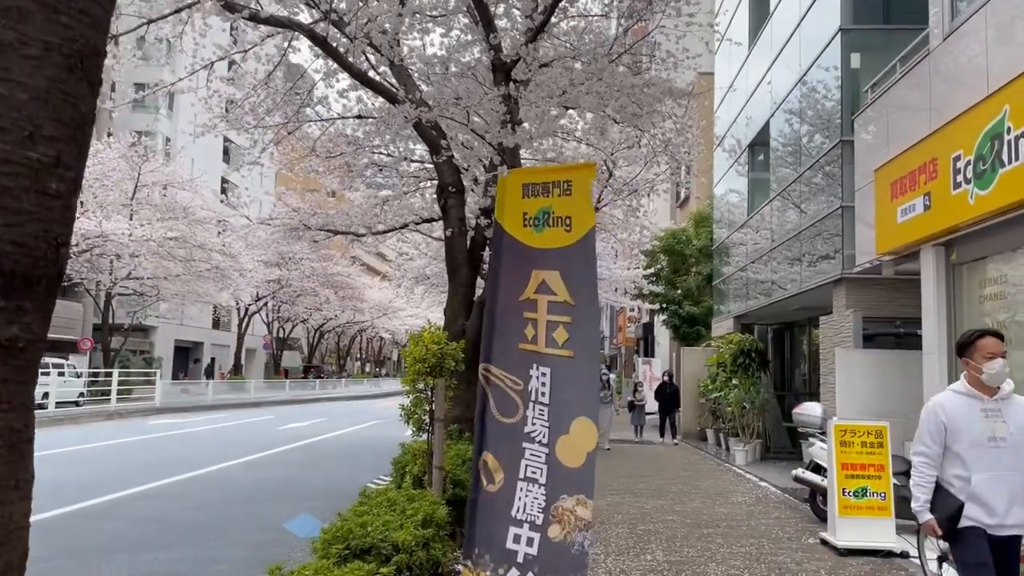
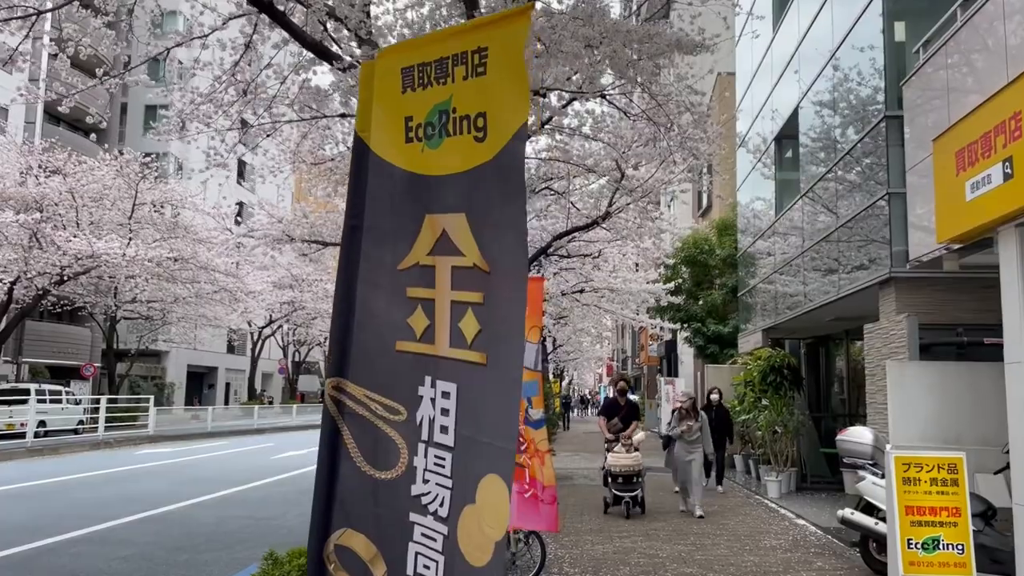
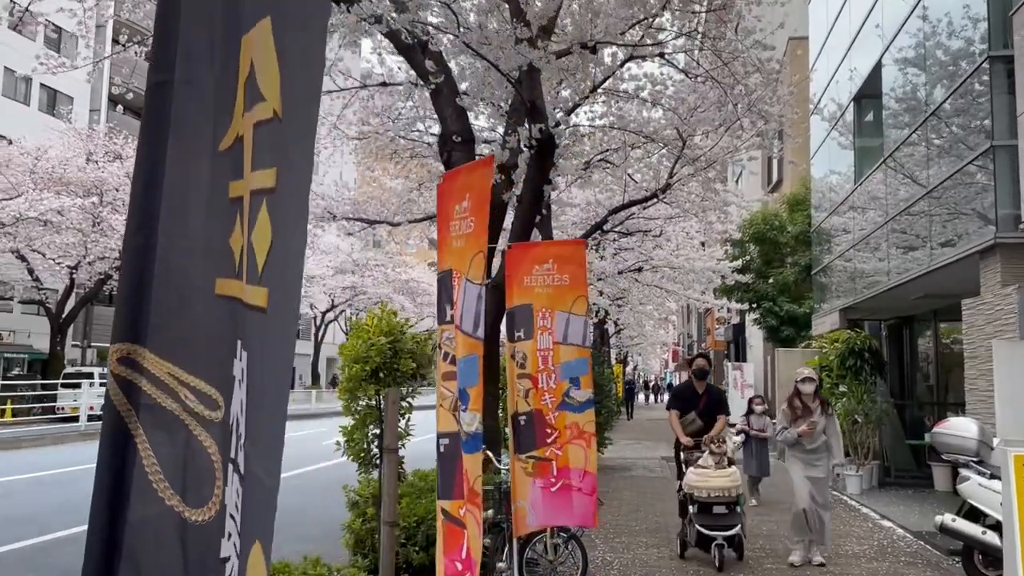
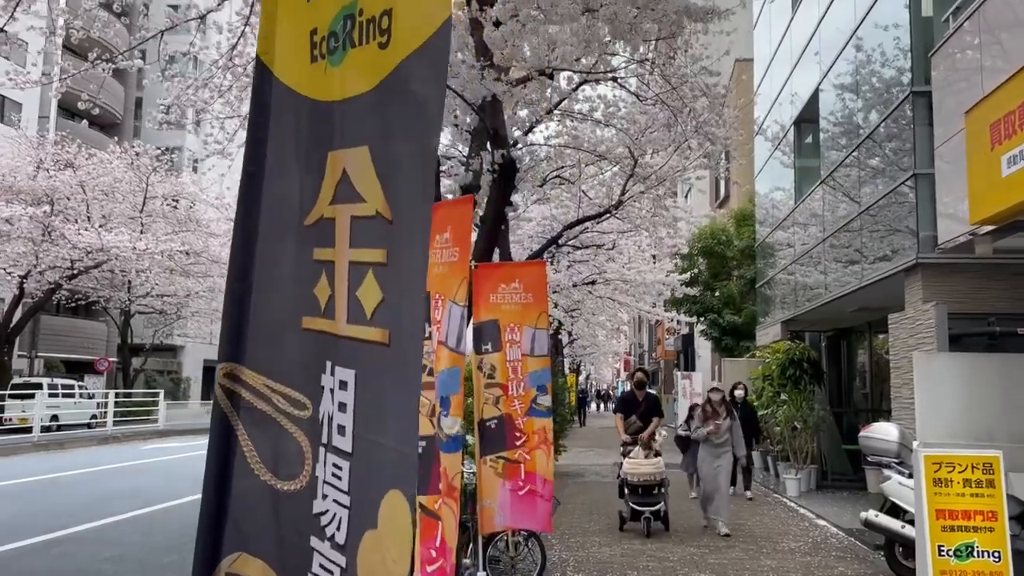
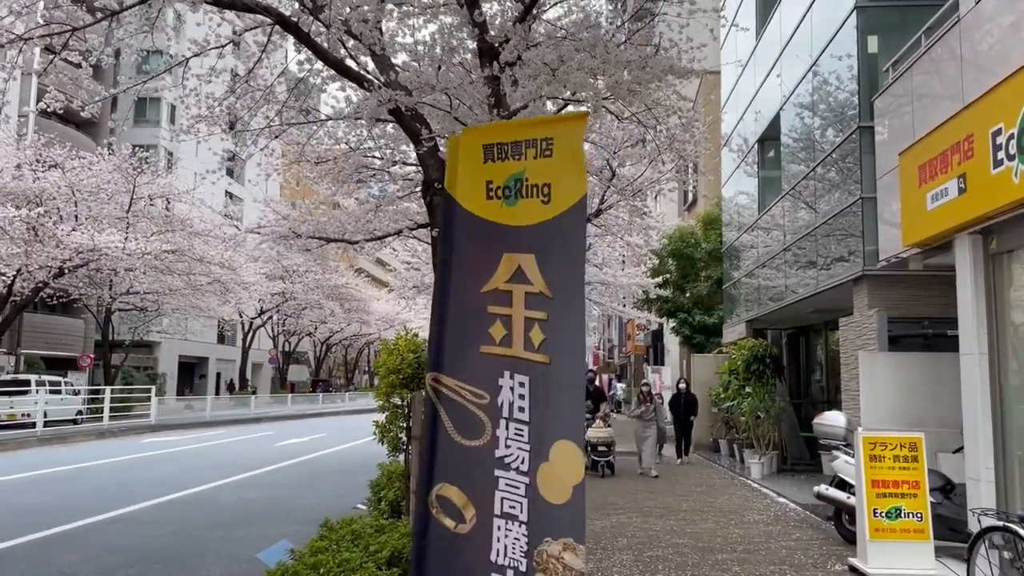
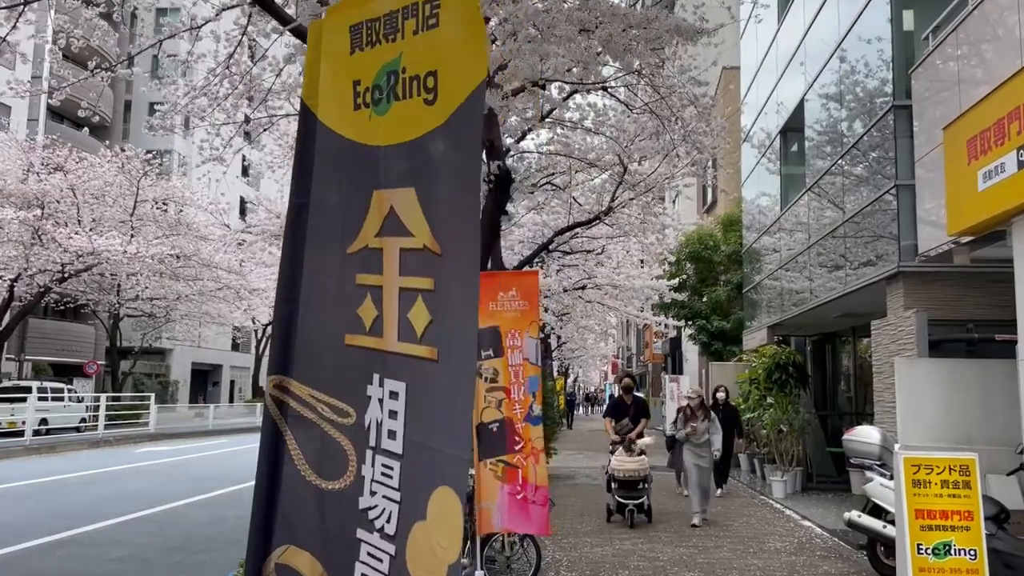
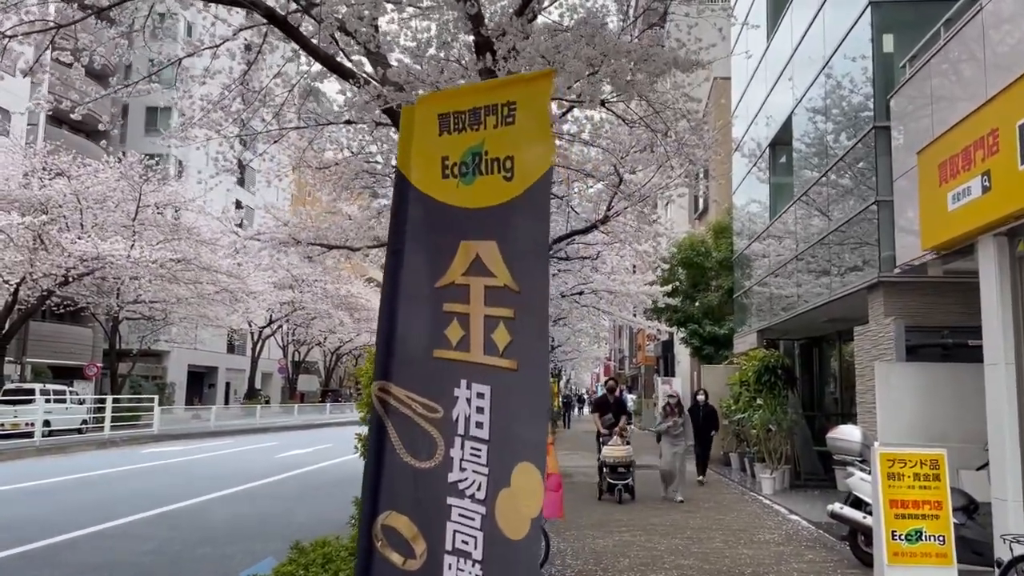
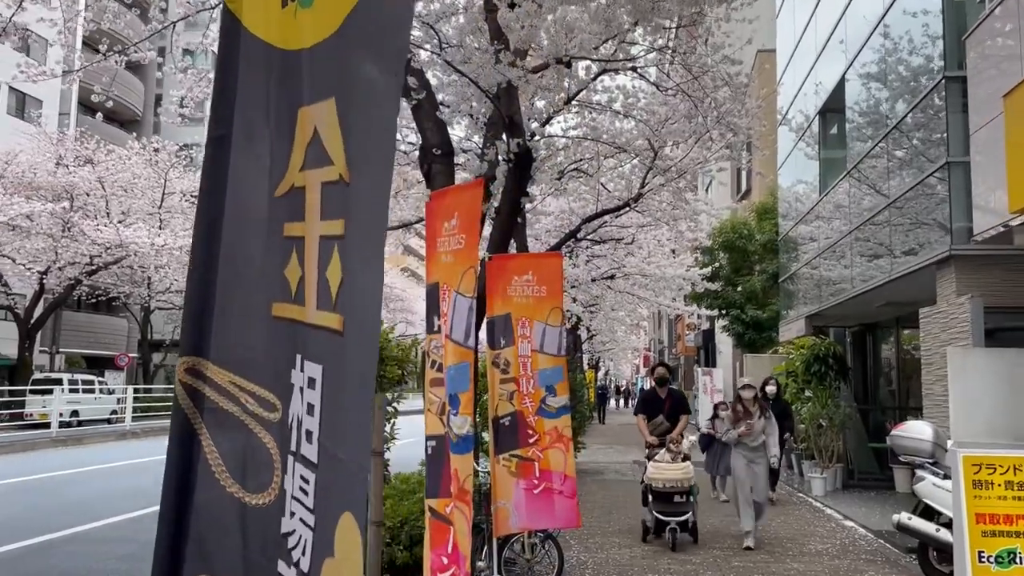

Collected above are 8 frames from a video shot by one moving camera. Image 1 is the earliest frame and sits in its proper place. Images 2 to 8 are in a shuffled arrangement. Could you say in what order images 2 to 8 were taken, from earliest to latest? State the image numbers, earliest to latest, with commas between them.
5, 7, 2, 6, 4, 8, 3
